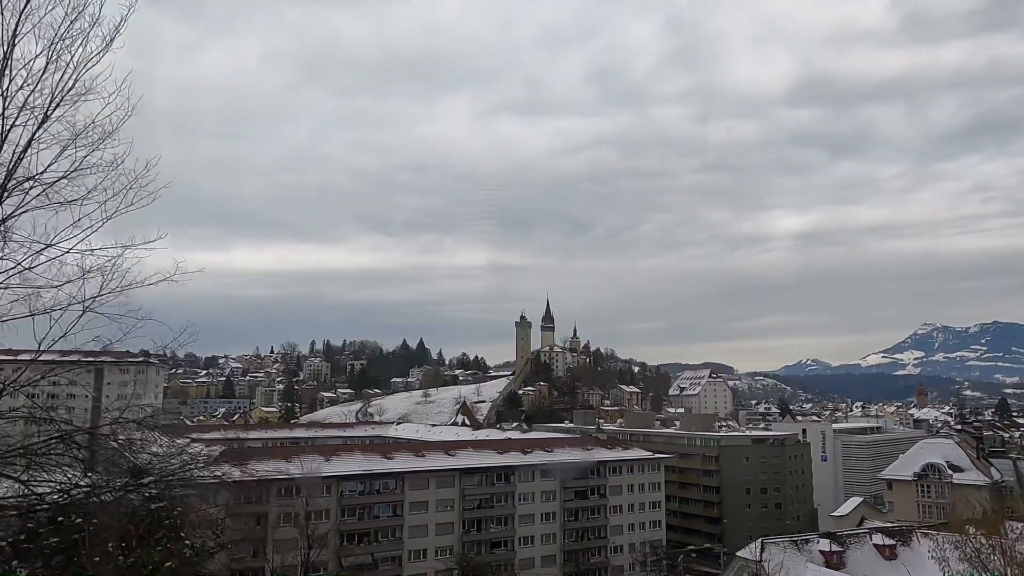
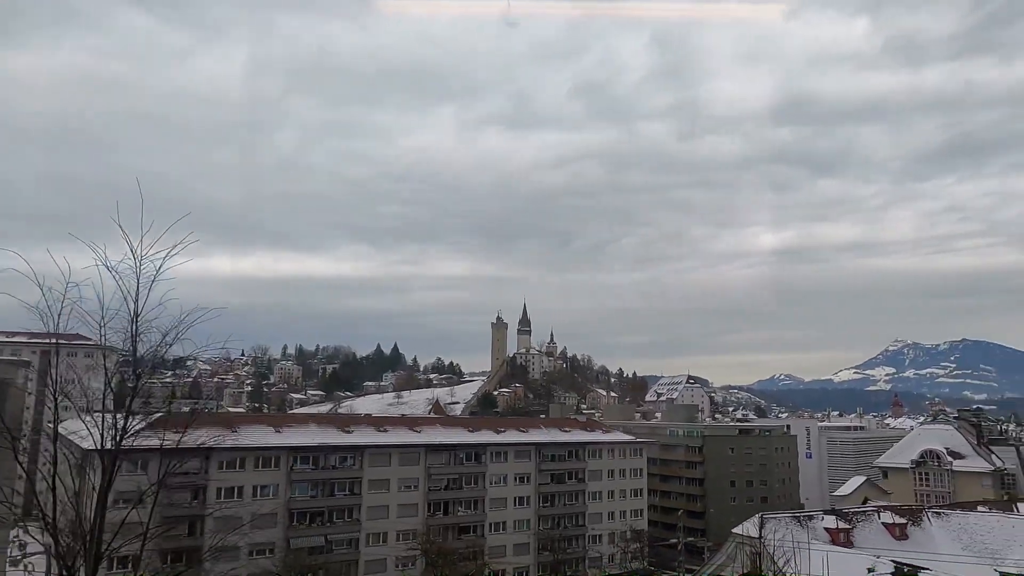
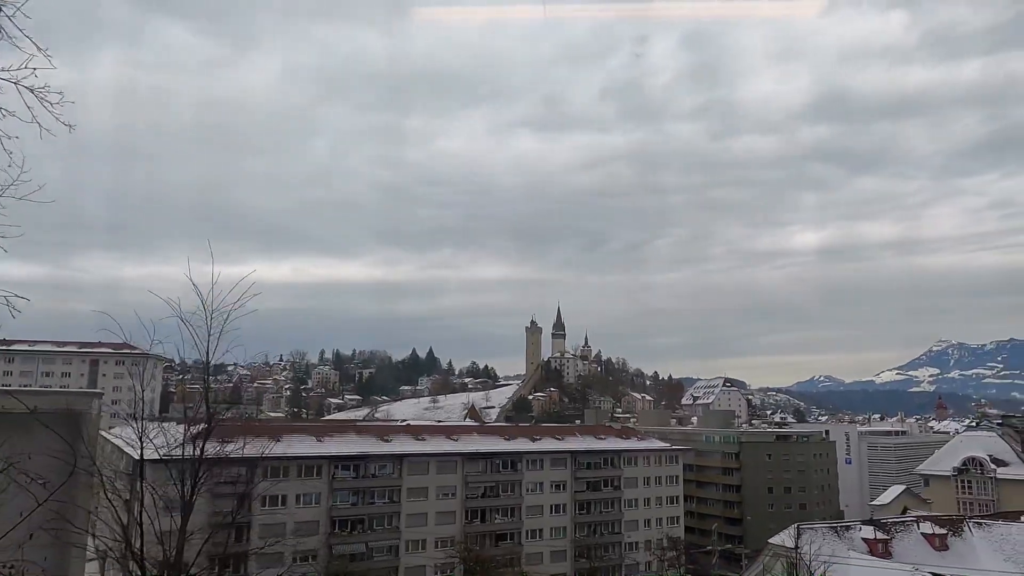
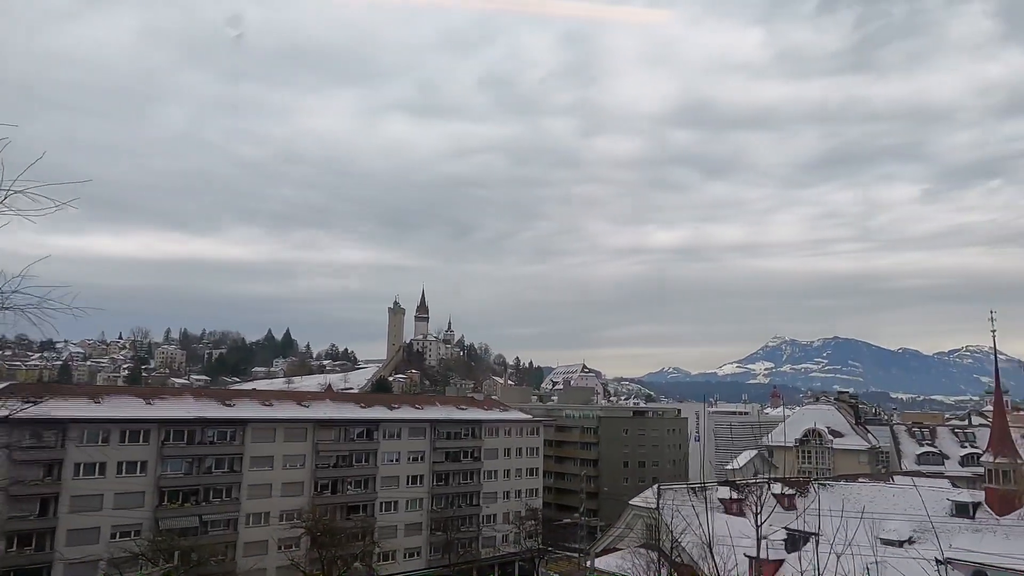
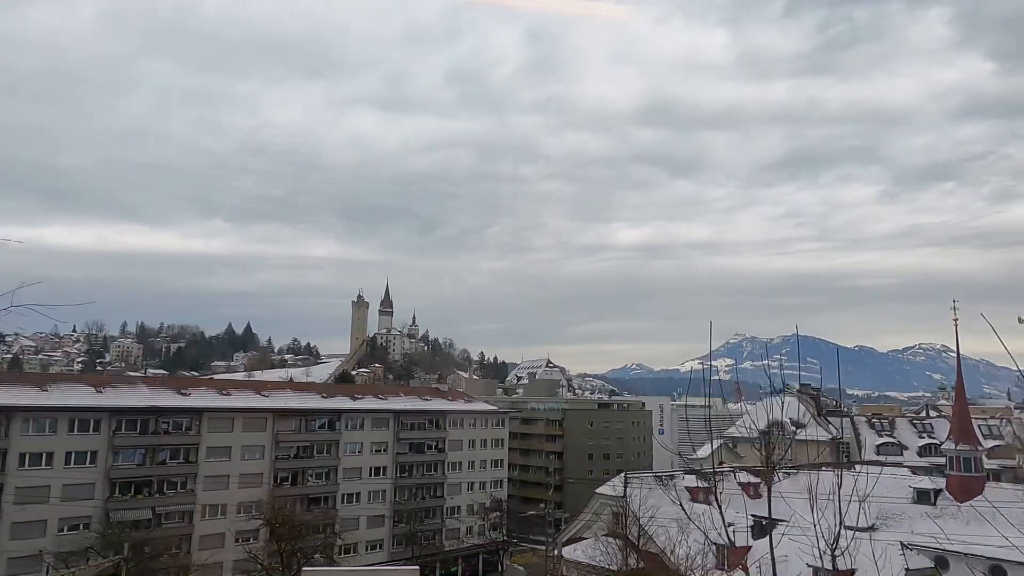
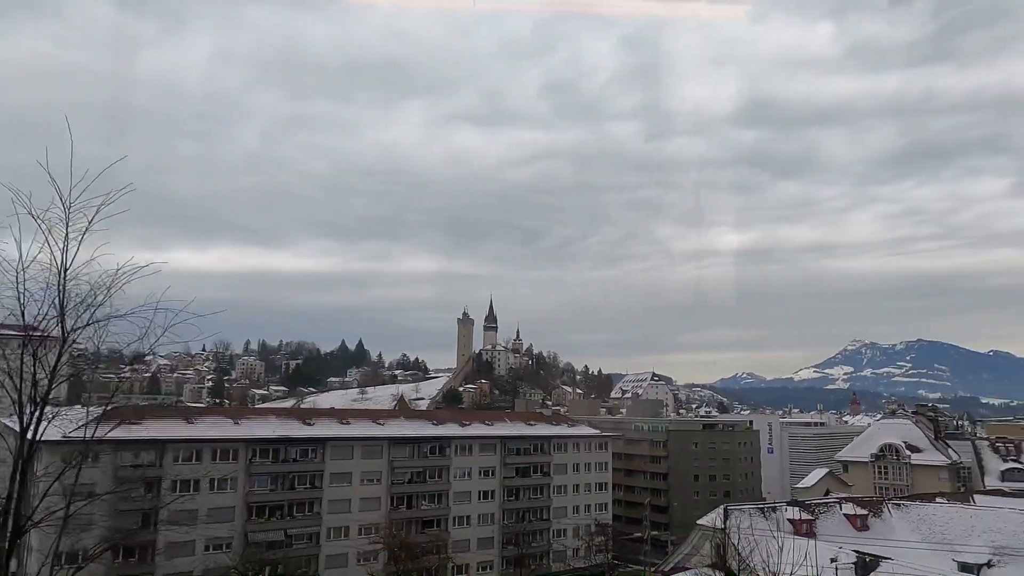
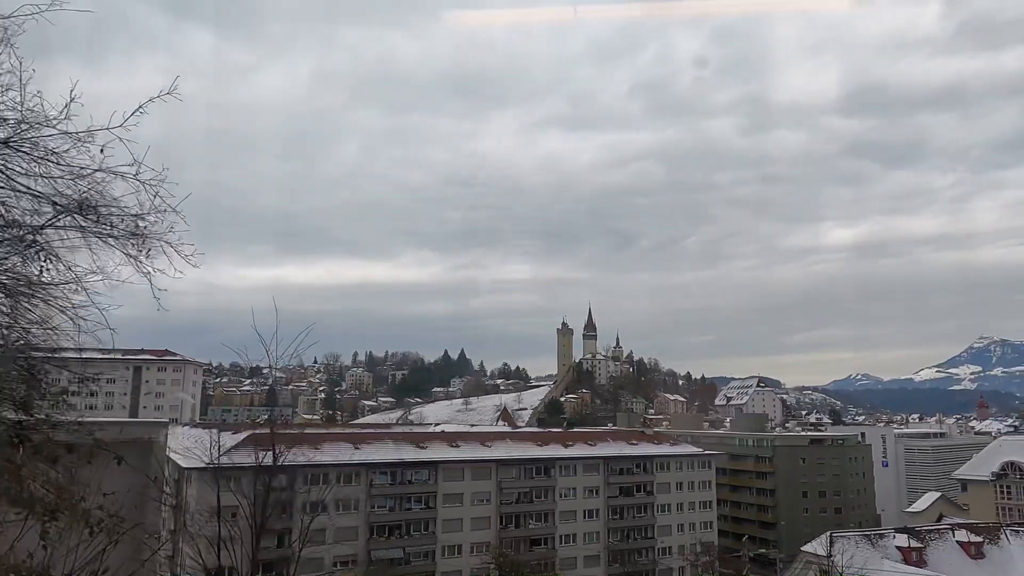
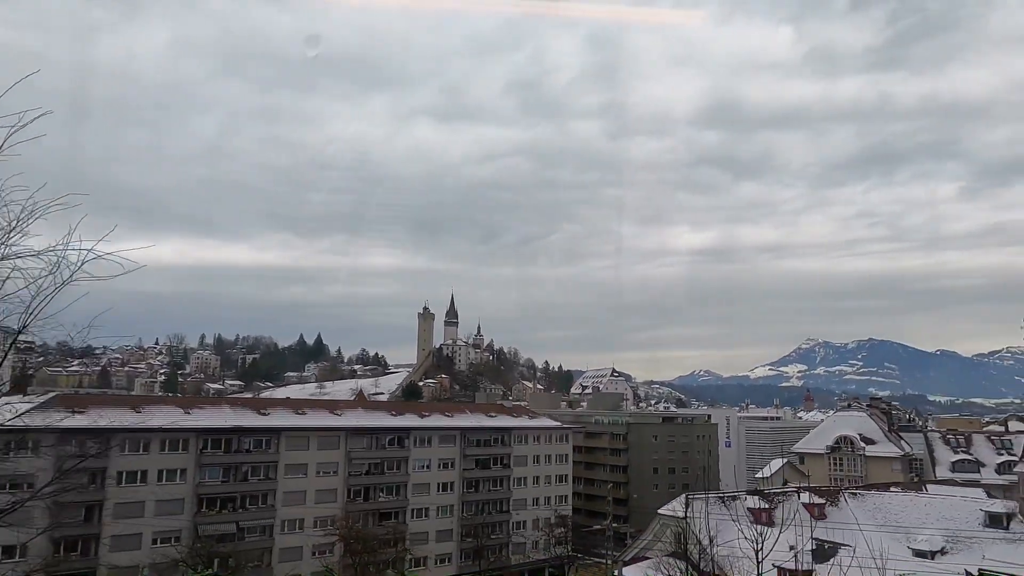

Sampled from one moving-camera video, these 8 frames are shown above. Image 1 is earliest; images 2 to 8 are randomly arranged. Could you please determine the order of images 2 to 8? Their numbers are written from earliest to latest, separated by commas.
7, 3, 2, 6, 8, 4, 5
